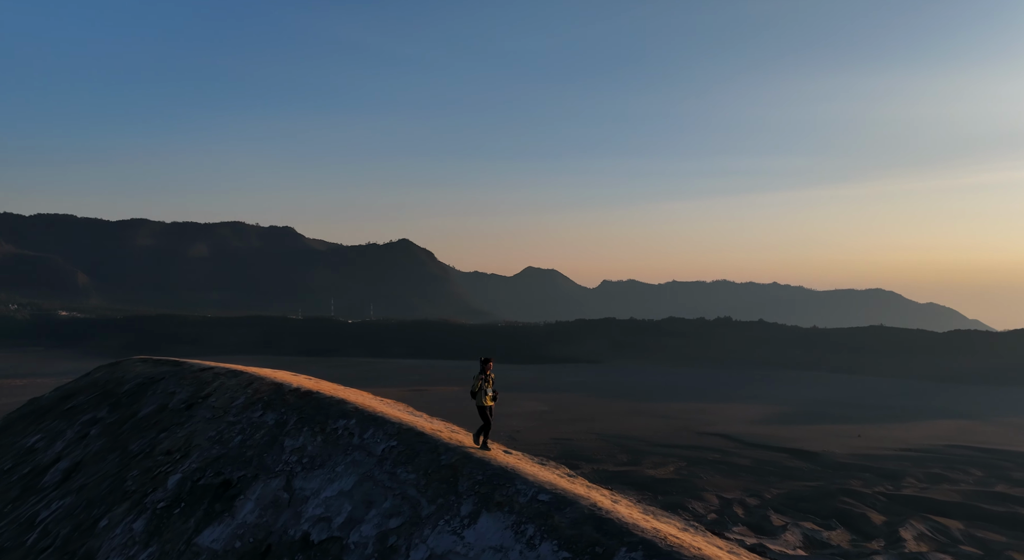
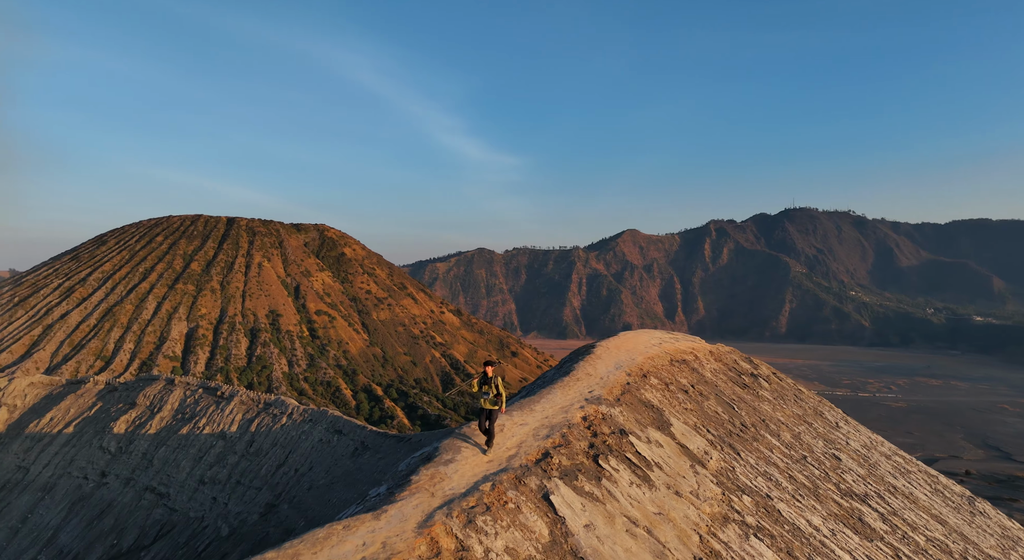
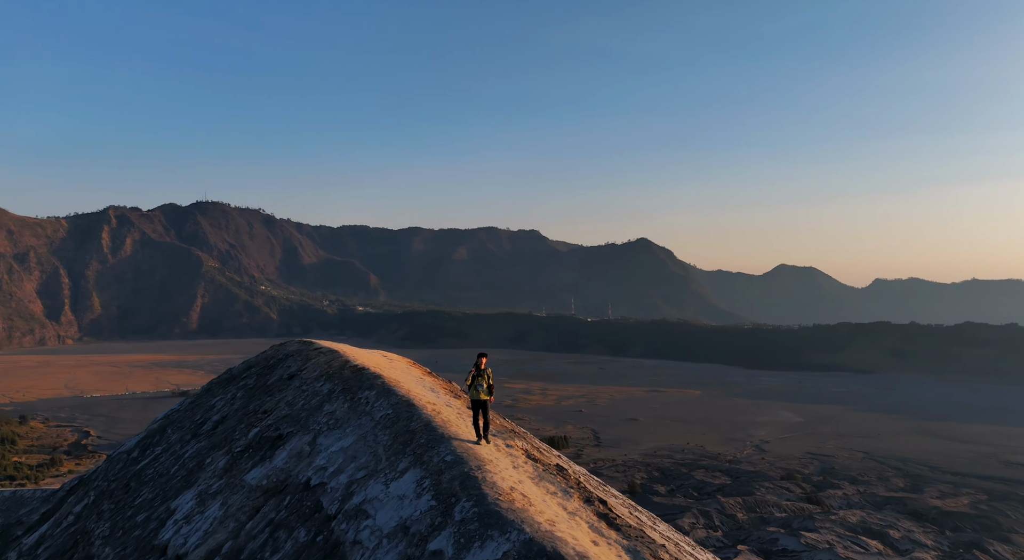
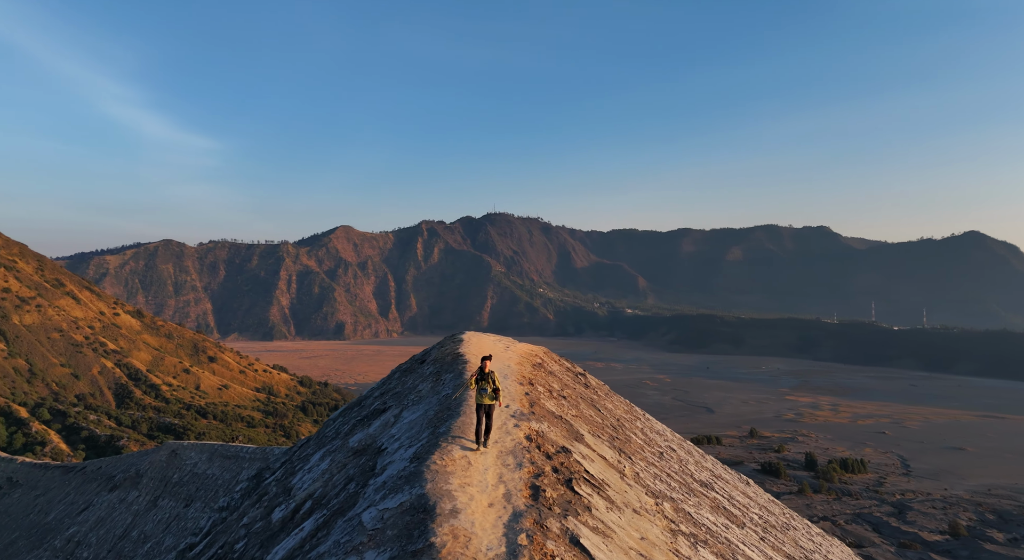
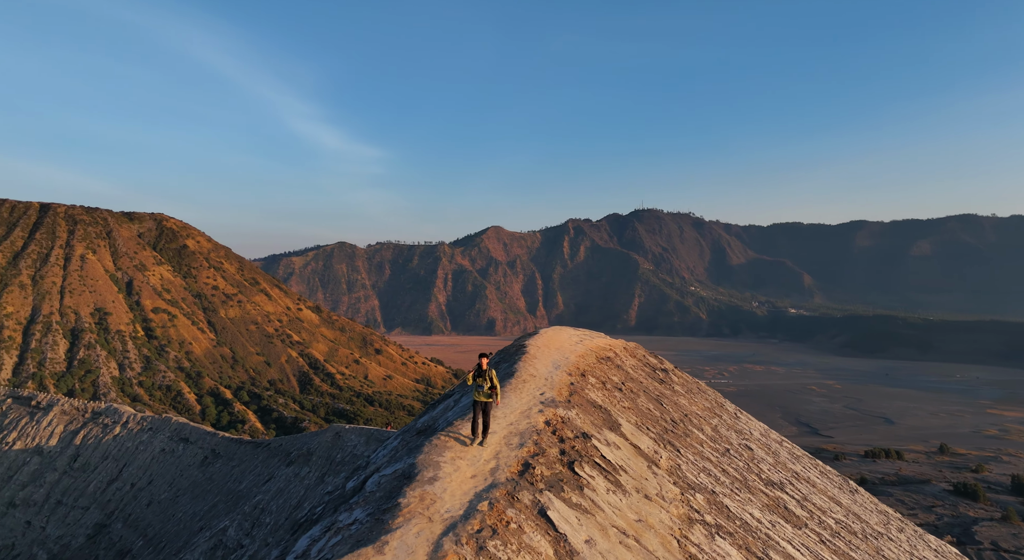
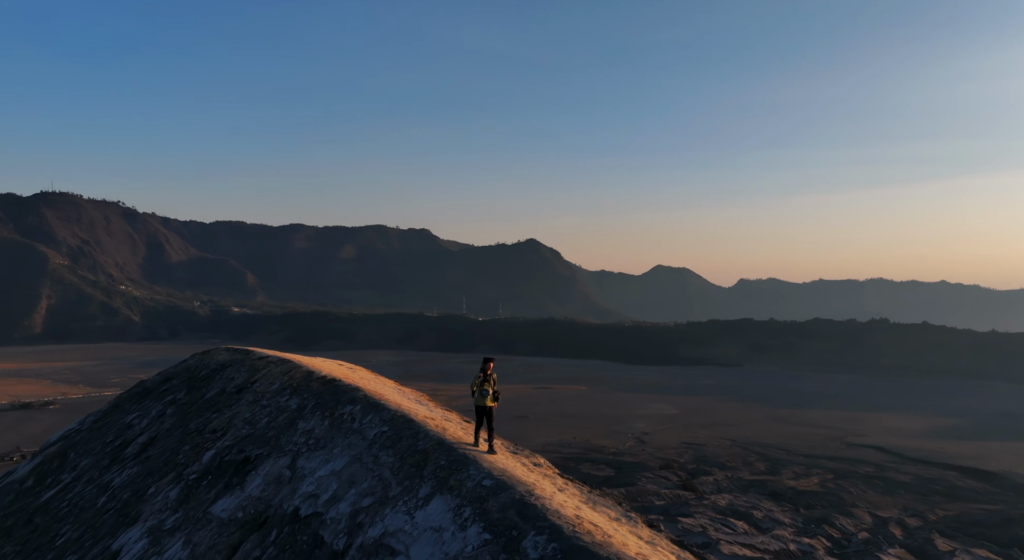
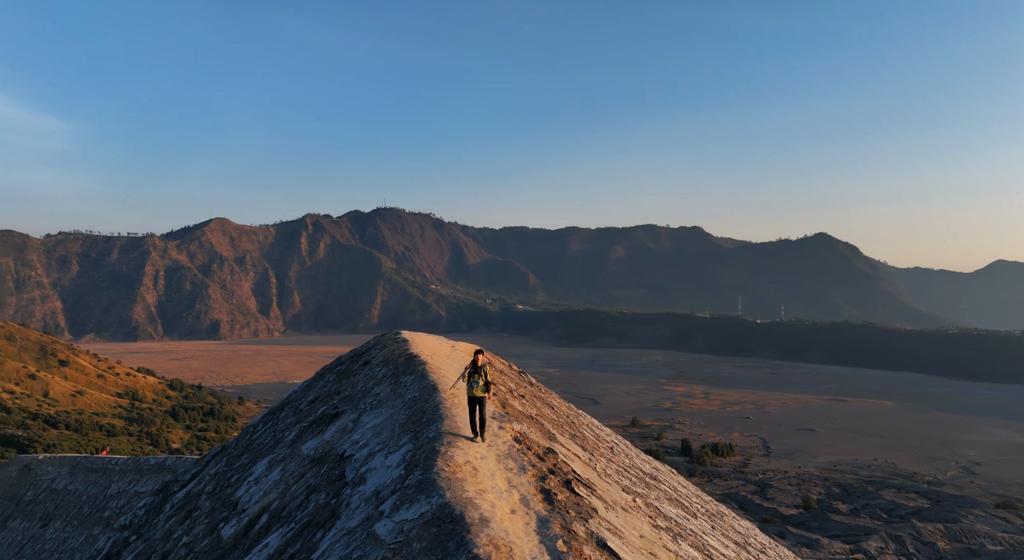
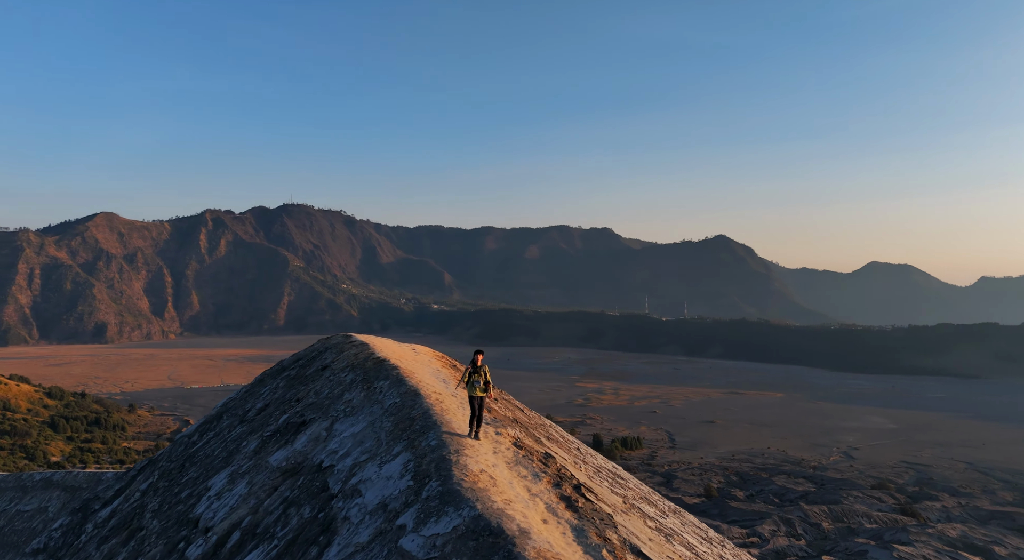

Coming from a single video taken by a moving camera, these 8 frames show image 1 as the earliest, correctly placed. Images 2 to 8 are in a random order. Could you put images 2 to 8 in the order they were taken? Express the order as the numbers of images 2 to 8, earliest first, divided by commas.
6, 3, 8, 7, 4, 5, 2
